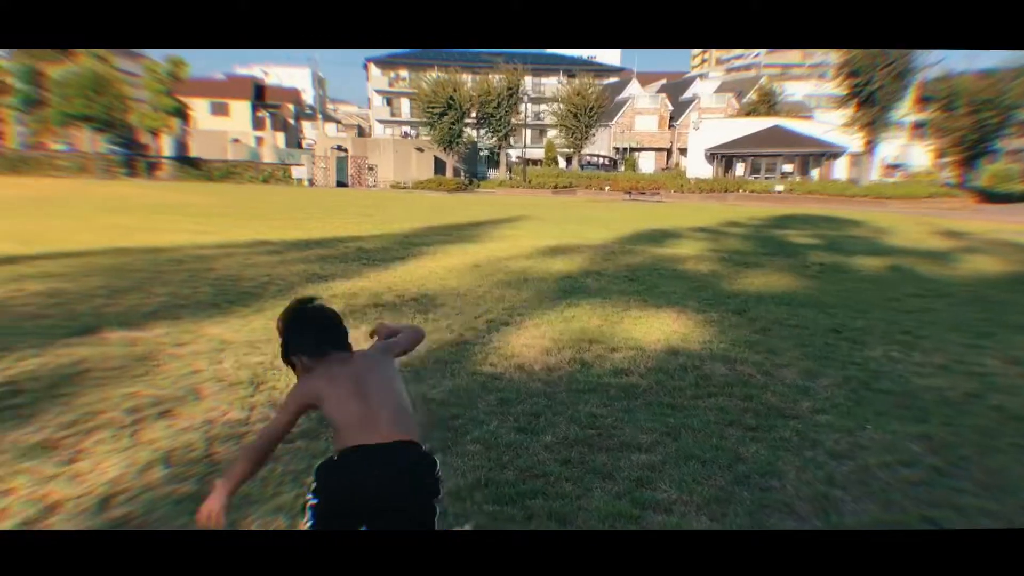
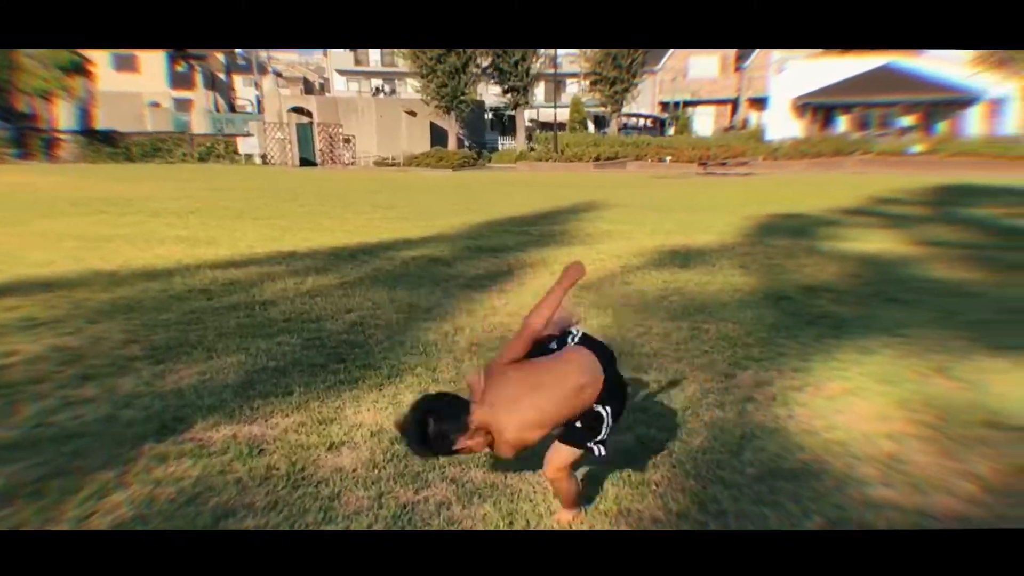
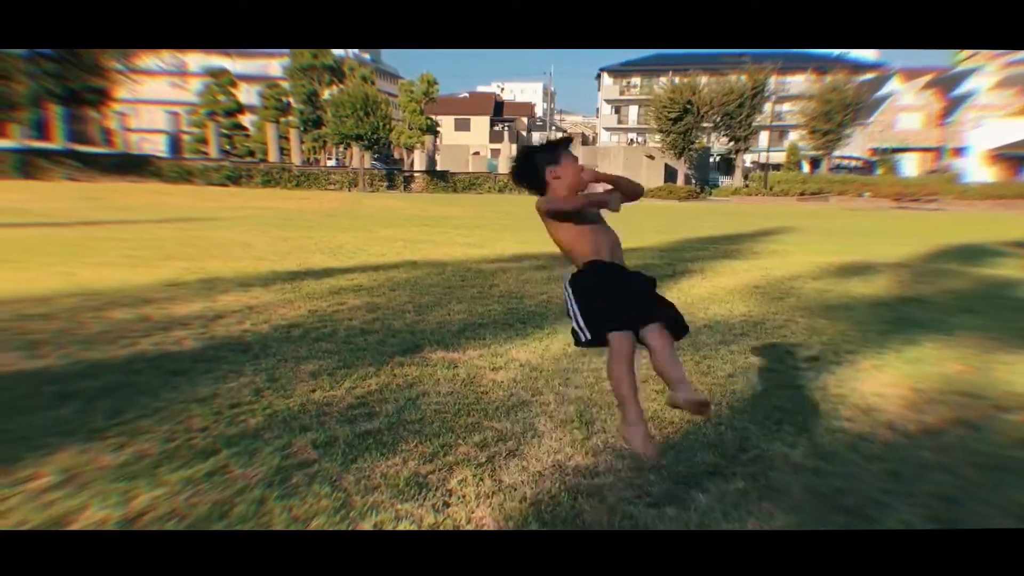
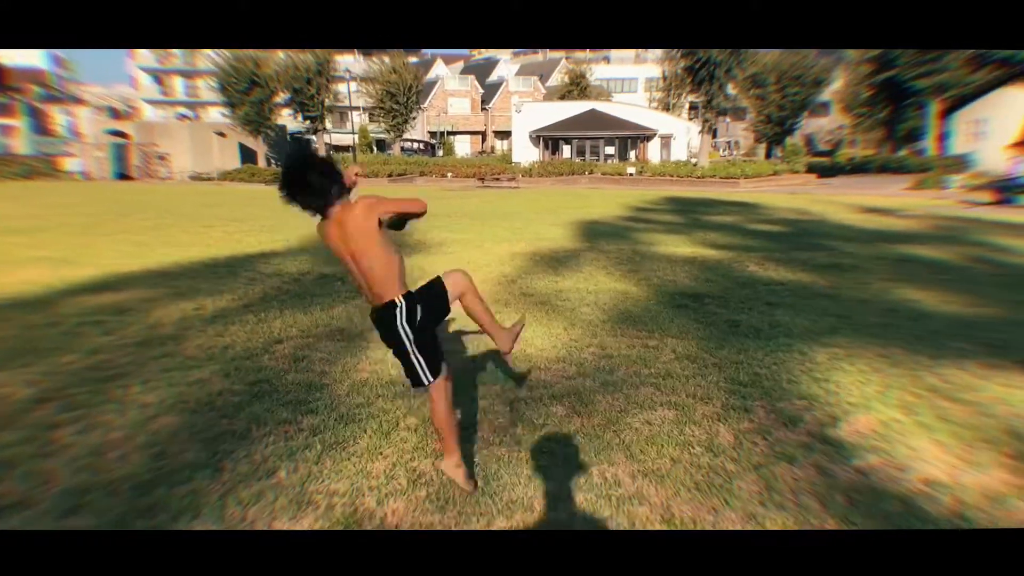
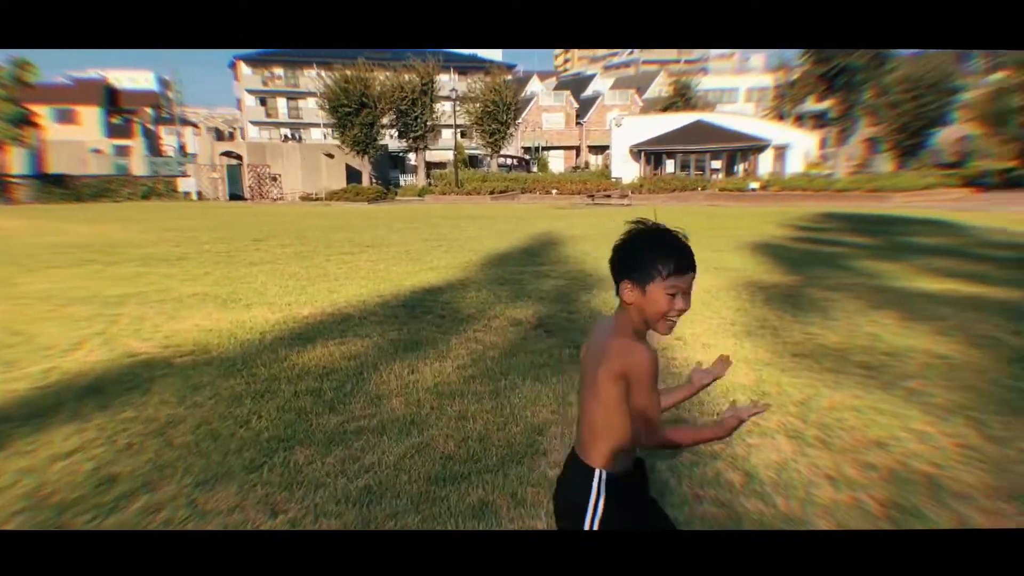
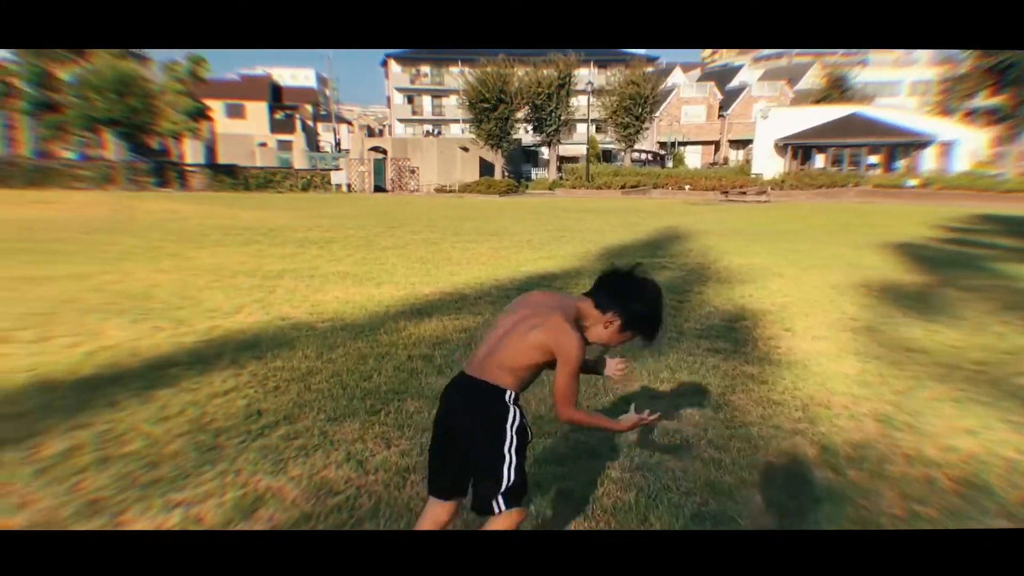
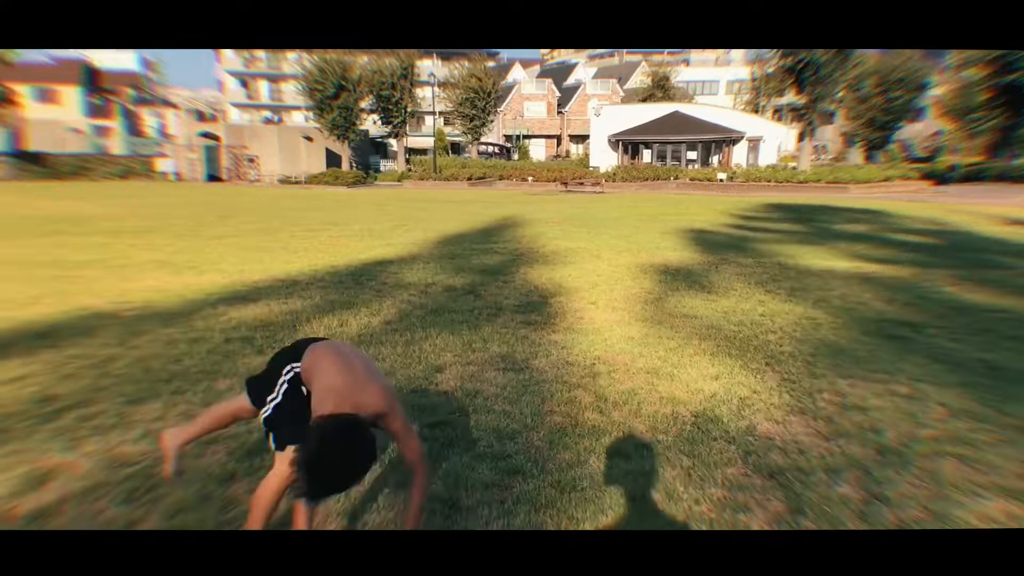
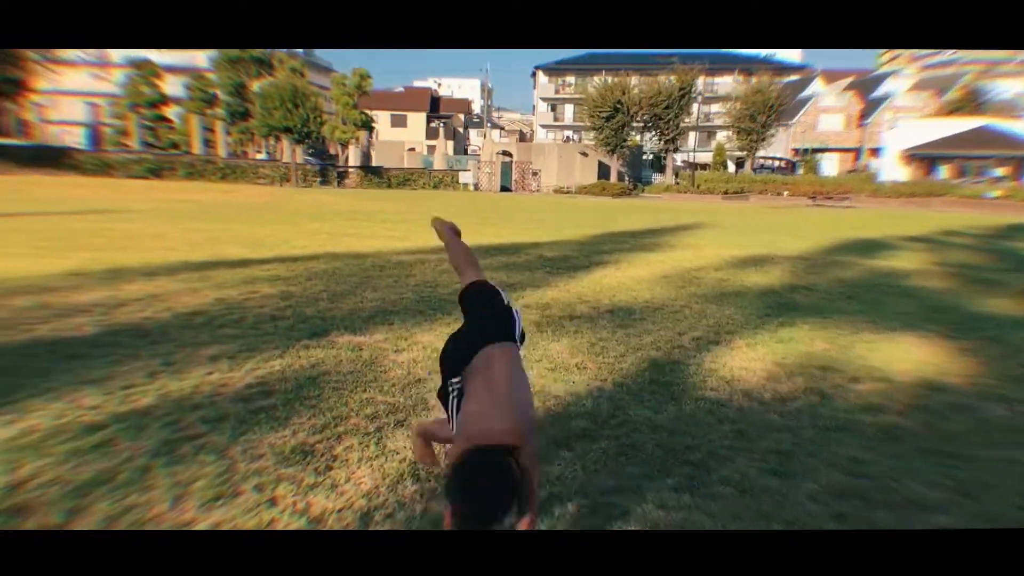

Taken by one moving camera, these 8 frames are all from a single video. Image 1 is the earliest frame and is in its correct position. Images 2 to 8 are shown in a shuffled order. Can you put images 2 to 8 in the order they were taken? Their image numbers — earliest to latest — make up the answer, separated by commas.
8, 3, 2, 4, 7, 6, 5
